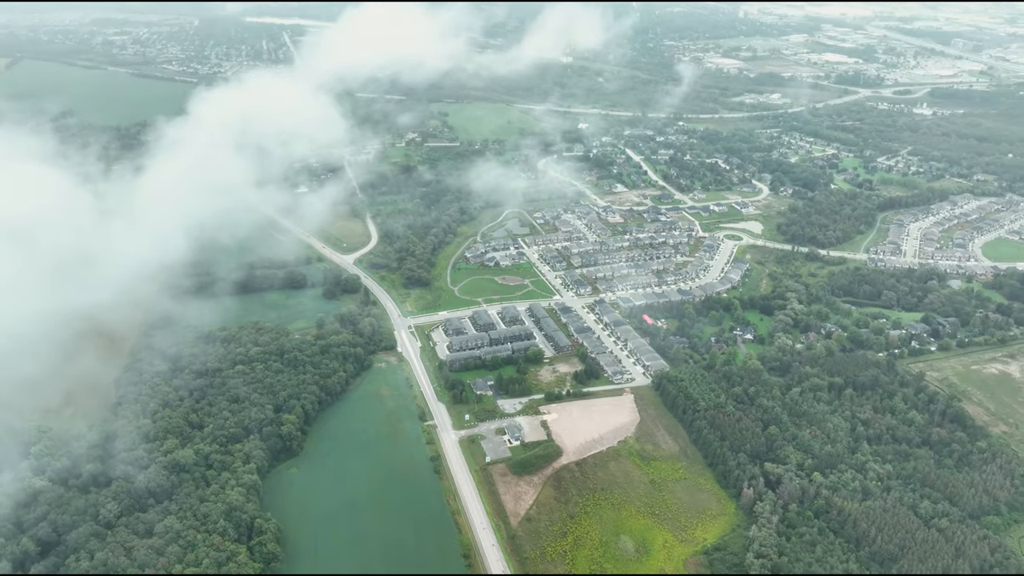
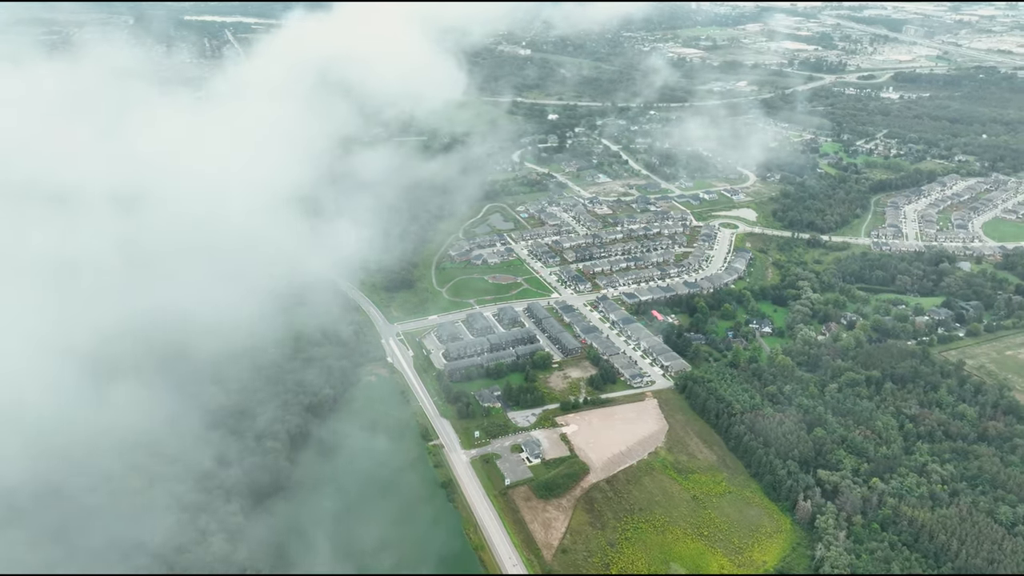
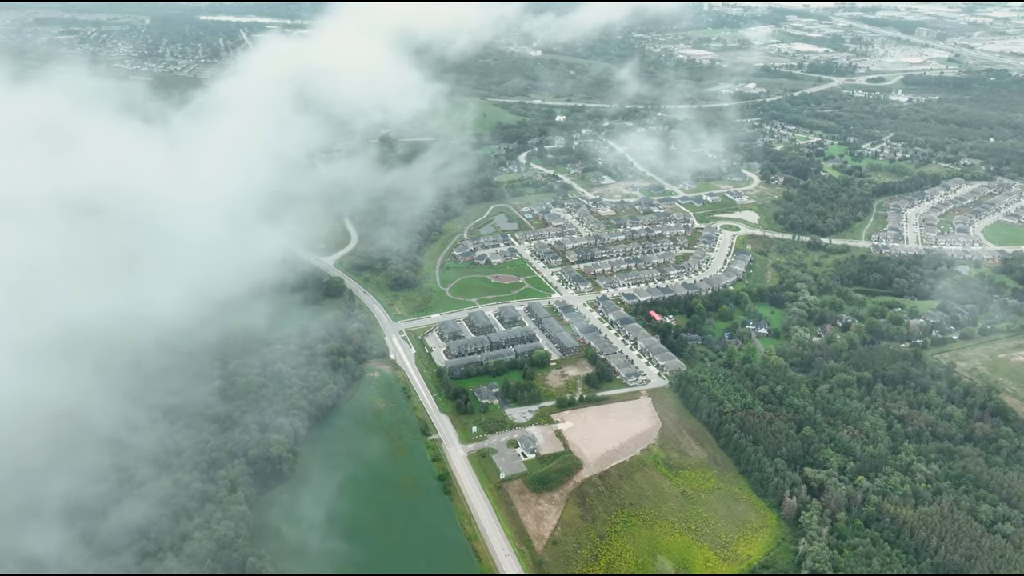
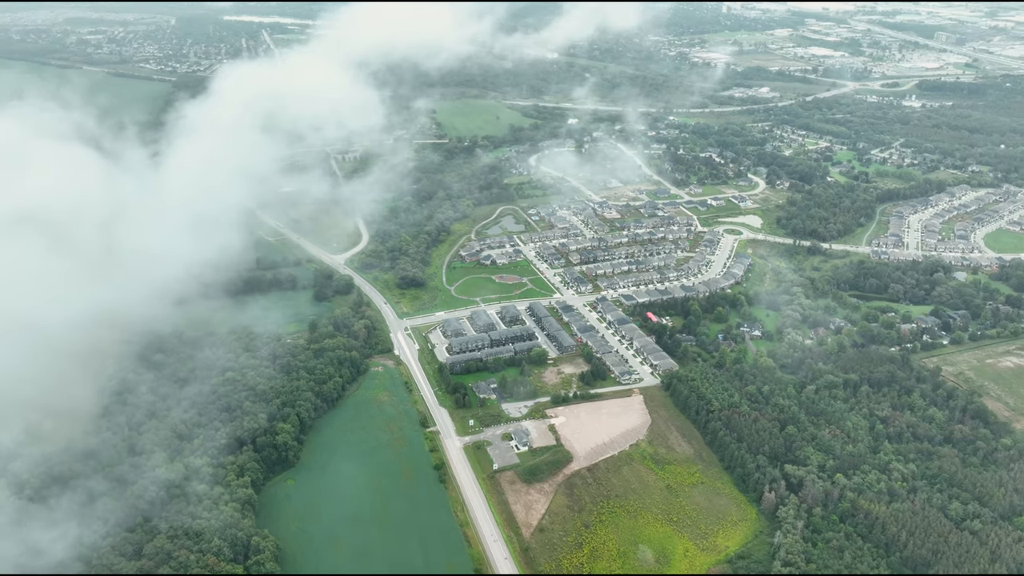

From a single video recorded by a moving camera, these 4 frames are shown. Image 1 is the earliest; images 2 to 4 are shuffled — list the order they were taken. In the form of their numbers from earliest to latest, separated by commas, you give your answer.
4, 3, 2
